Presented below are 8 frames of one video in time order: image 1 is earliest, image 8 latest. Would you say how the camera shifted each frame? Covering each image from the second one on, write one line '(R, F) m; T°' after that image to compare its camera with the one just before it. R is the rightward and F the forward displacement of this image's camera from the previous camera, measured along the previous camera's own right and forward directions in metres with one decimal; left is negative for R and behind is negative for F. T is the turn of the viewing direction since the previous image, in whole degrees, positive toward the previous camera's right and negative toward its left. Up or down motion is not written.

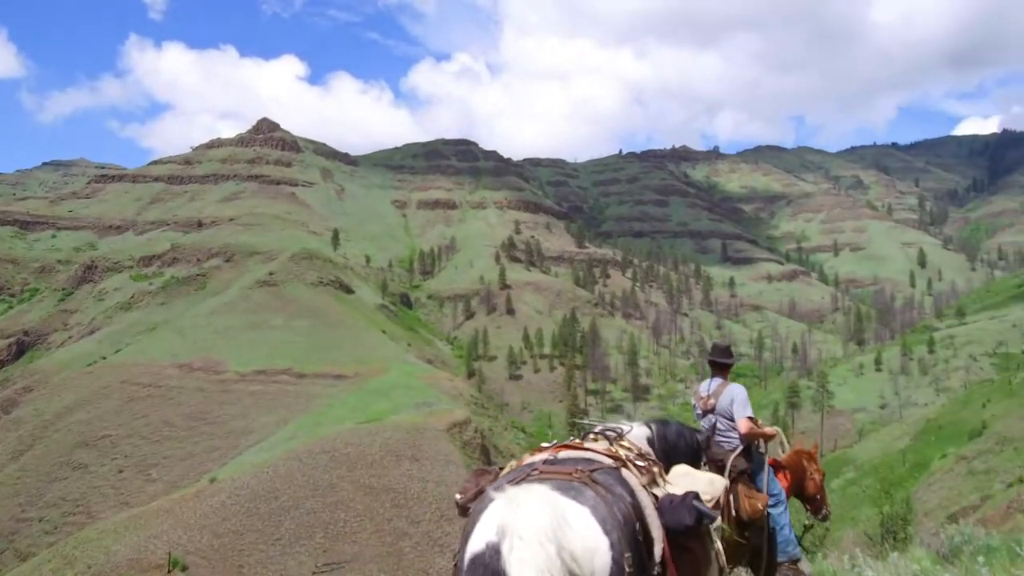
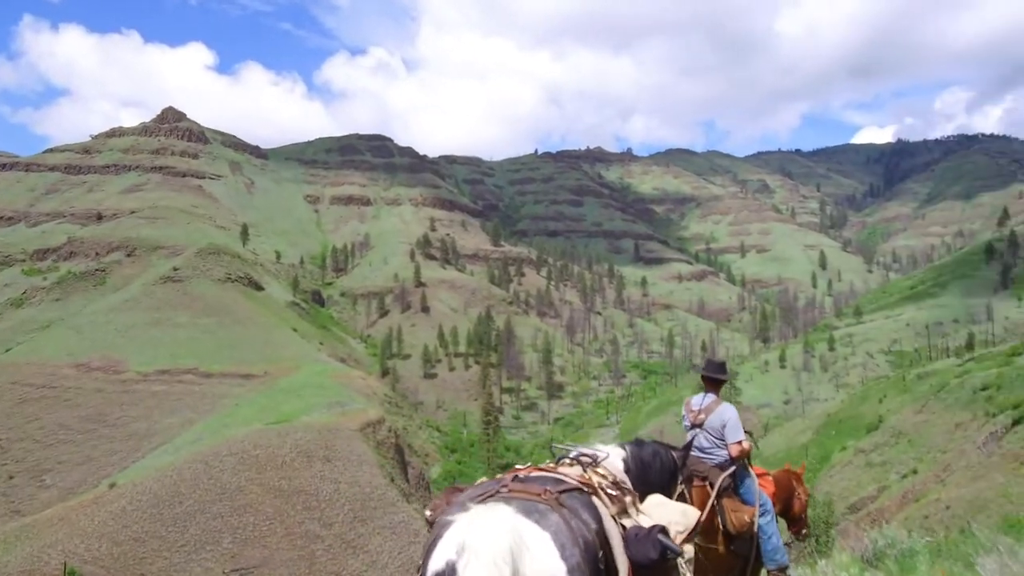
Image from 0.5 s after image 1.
(-0.4, +0.7) m; +6°
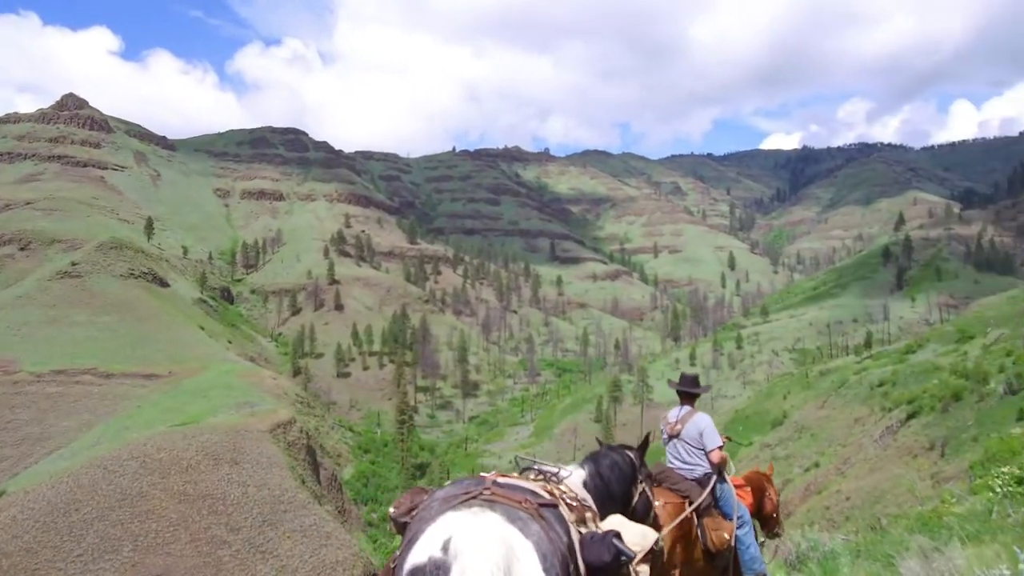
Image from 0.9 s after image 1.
(-0.2, +0.8) m; +6°
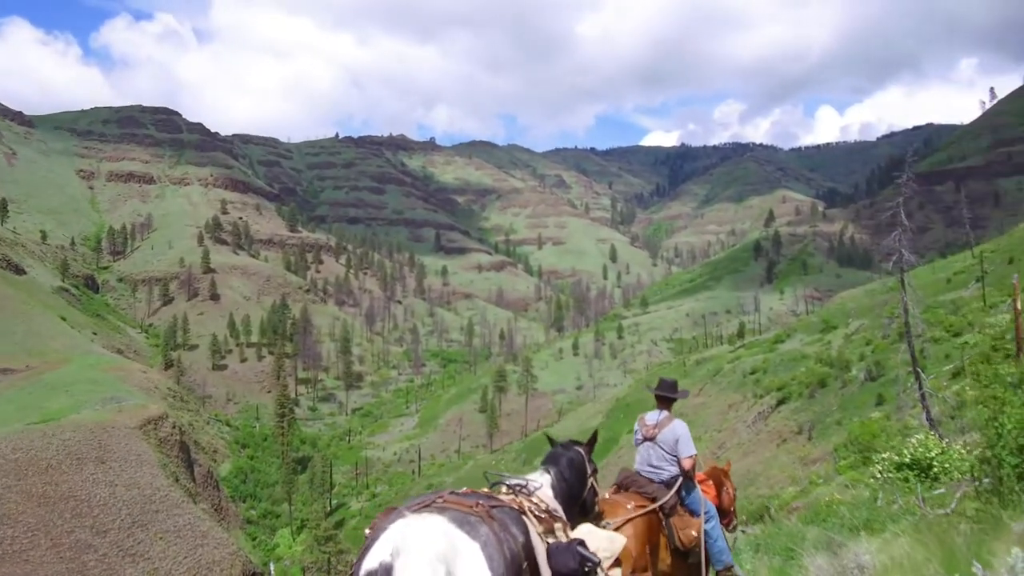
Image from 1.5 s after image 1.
(-0.6, +0.9) m; +8°
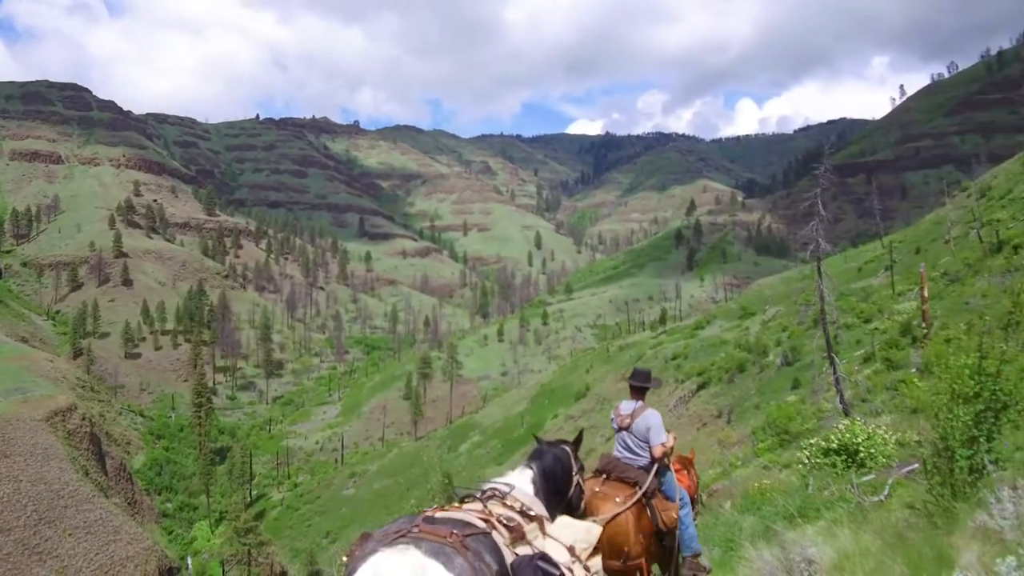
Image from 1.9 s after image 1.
(-0.3, +0.6) m; +5°
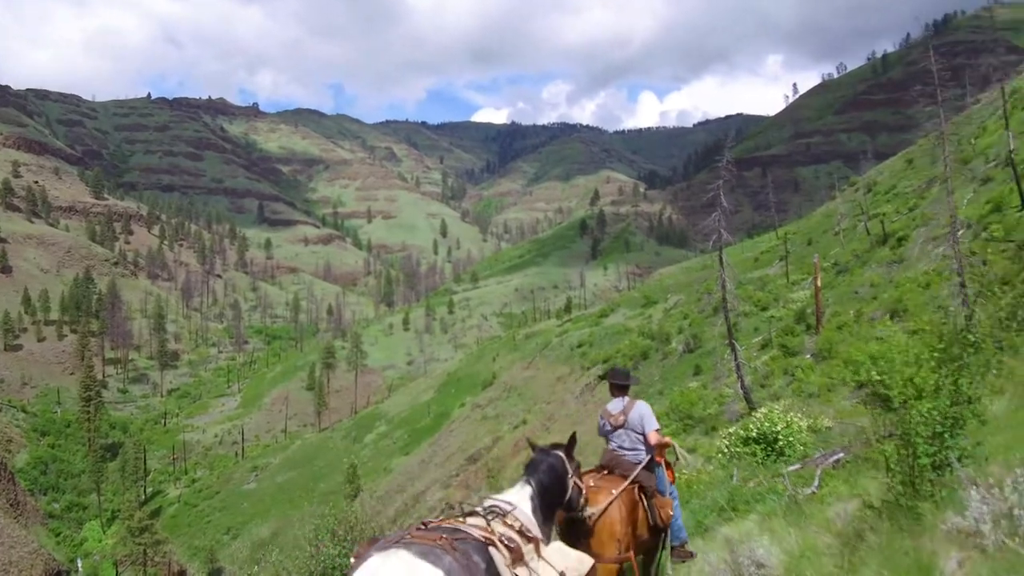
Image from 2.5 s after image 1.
(-0.7, +0.6) m; +7°
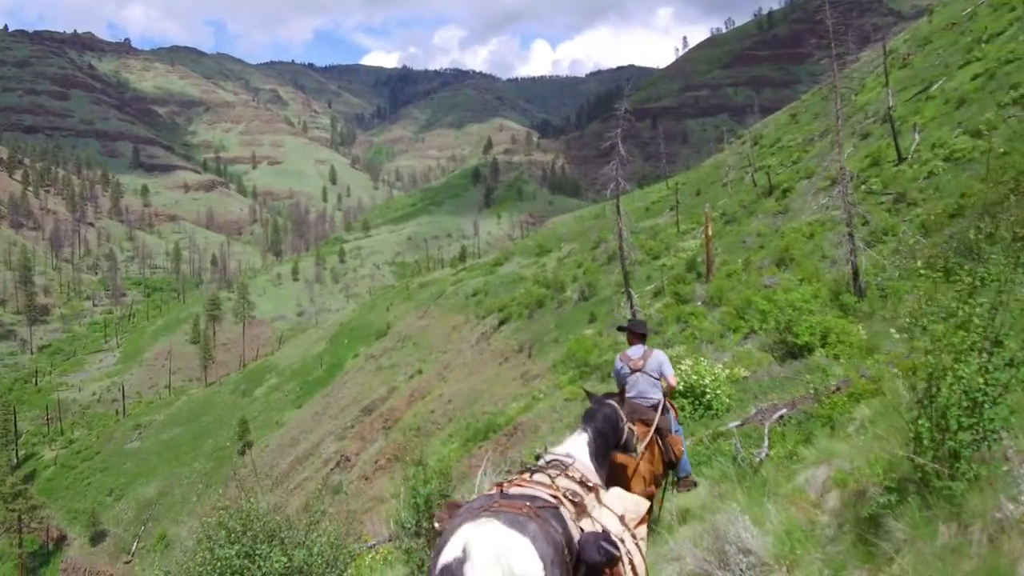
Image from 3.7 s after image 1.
(-0.7, +1.2) m; +7°
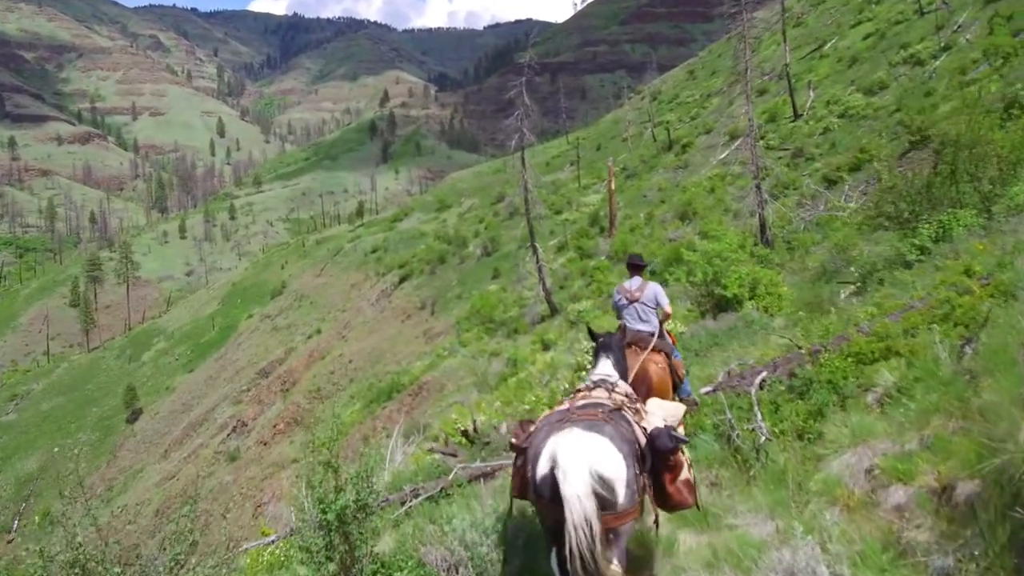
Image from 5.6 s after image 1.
(-0.5, +2.4) m; +7°
